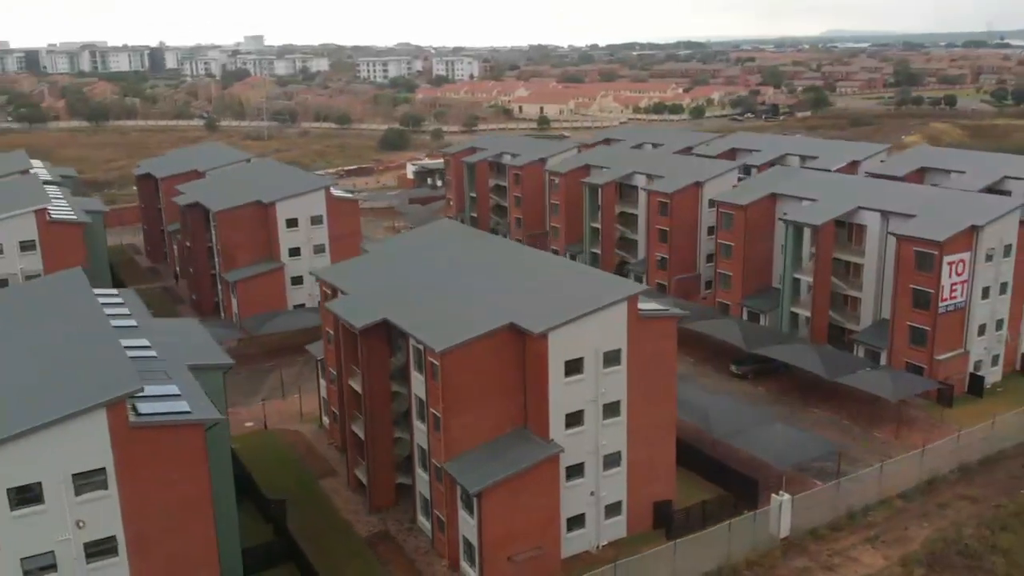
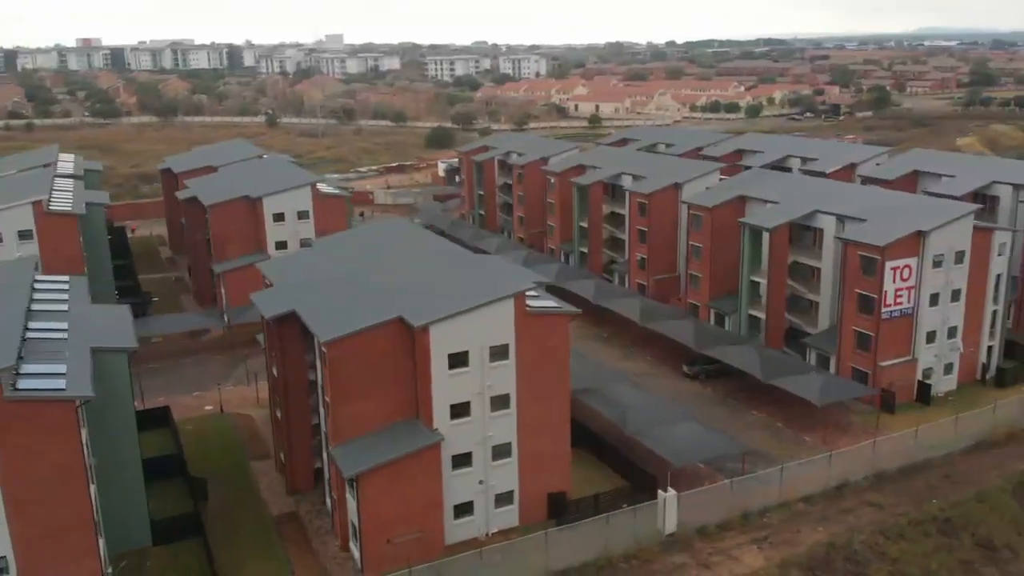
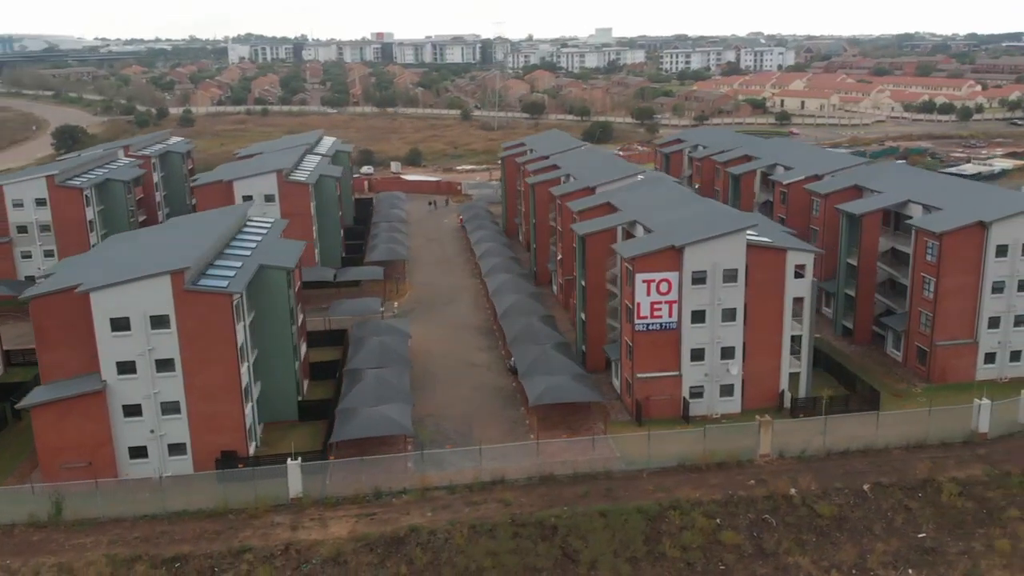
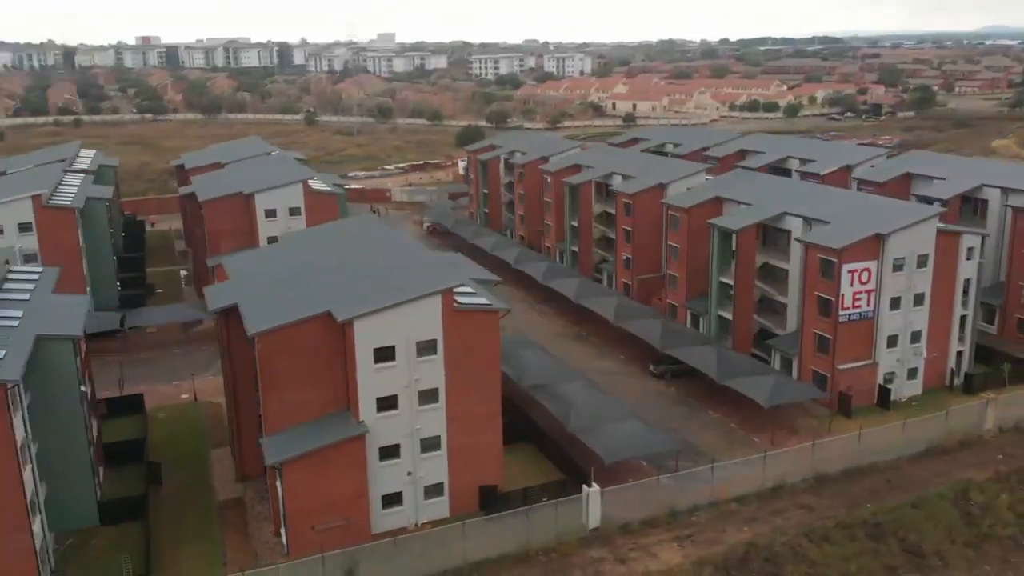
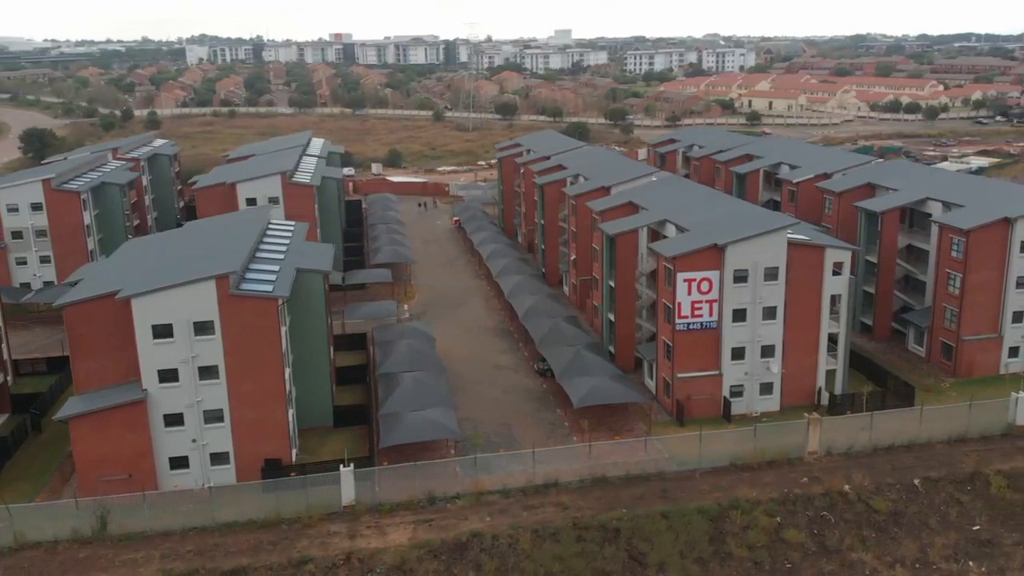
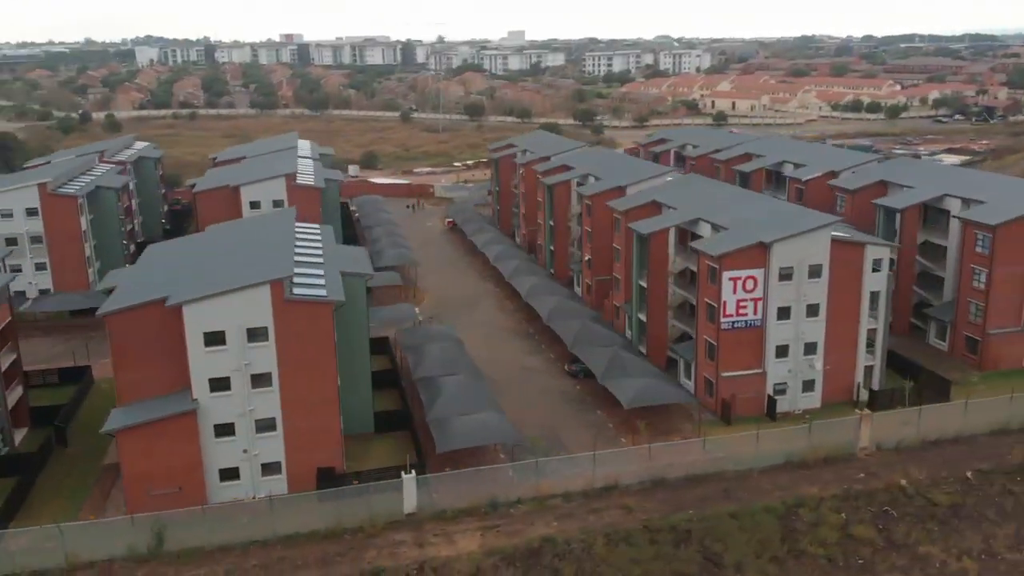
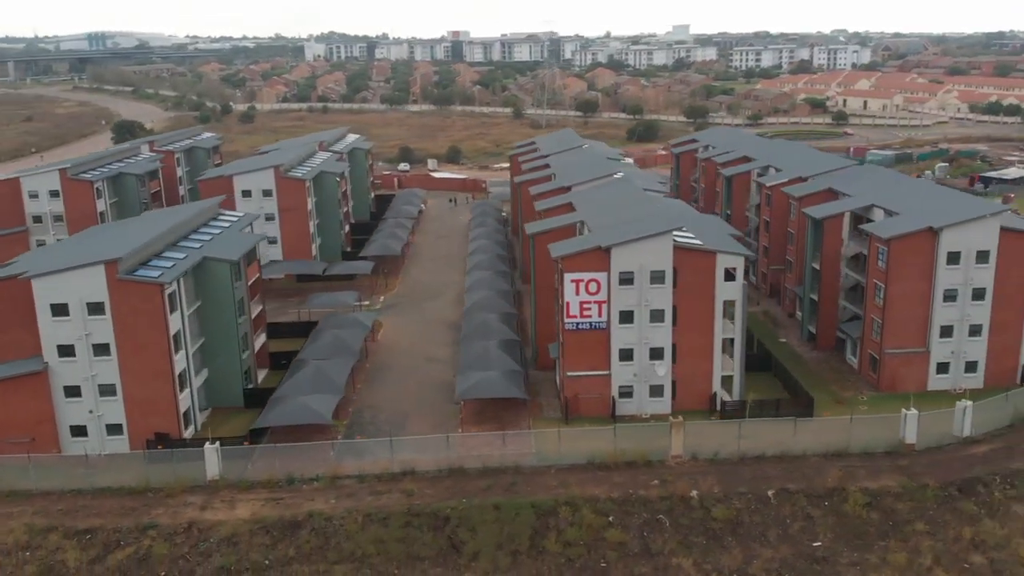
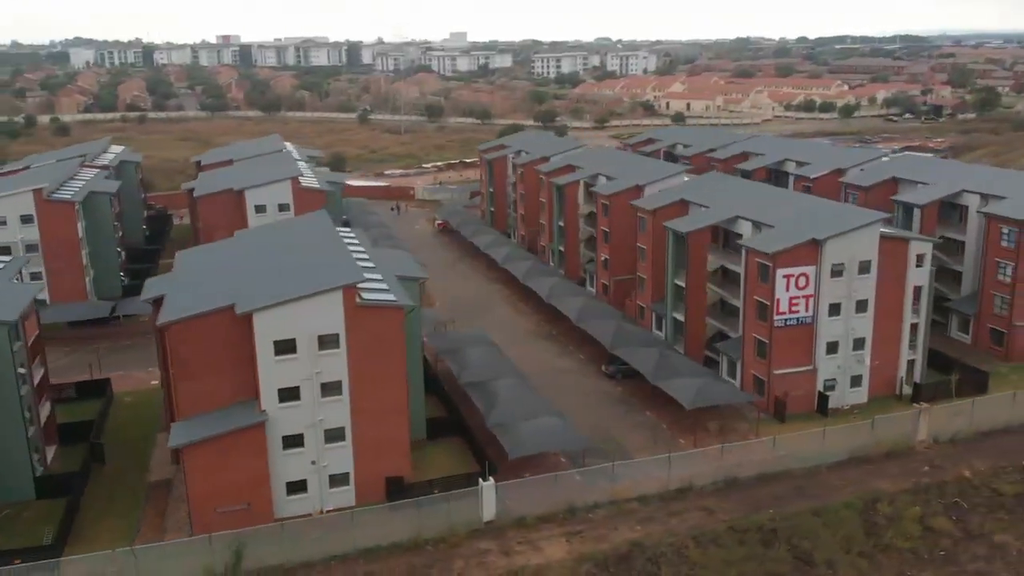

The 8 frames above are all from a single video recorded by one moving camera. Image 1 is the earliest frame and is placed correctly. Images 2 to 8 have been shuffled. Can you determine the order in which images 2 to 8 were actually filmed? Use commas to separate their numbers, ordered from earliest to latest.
2, 4, 8, 6, 5, 3, 7
